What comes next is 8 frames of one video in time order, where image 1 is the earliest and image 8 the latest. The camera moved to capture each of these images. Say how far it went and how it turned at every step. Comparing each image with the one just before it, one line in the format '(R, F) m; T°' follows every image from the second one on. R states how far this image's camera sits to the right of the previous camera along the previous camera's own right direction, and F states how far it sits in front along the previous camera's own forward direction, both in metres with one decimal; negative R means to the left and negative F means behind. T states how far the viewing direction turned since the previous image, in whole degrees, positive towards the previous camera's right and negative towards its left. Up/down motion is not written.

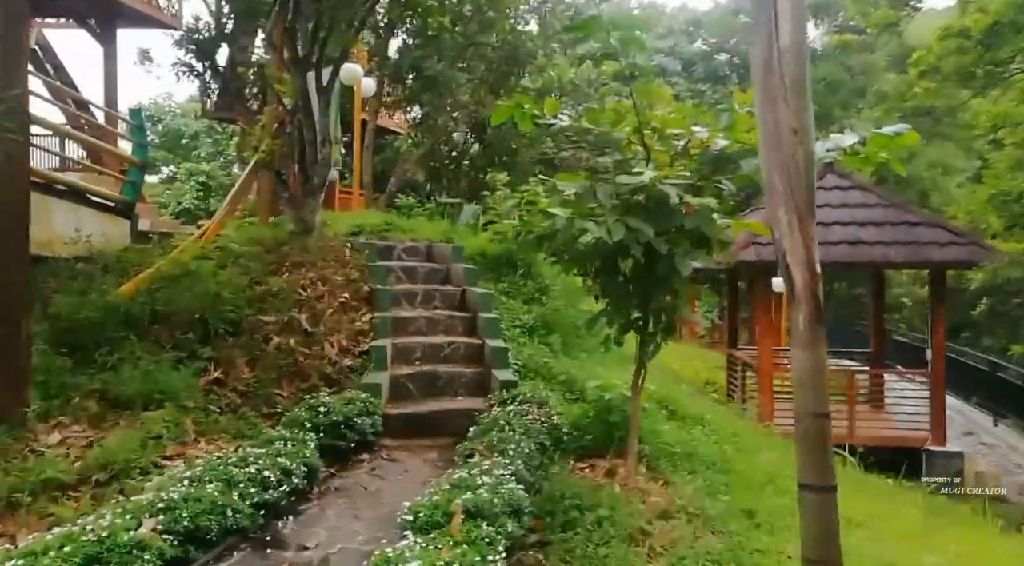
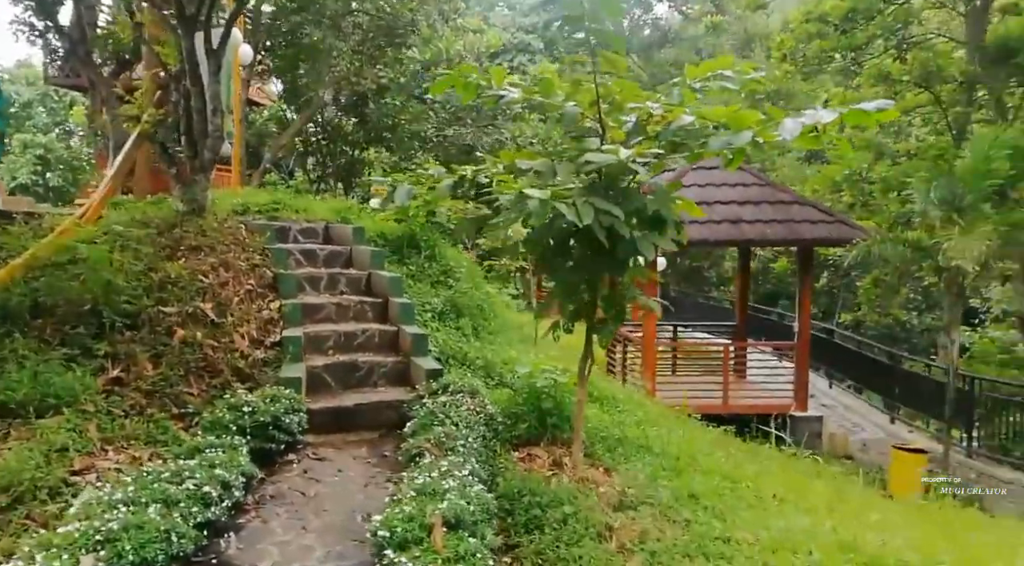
(-0.7, +0.3) m; +11°
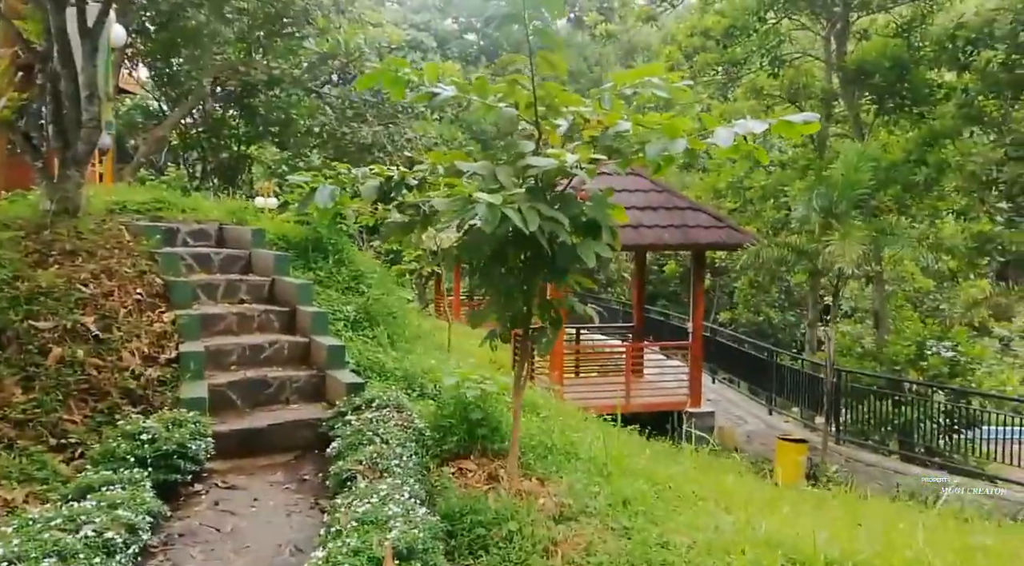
(-0.3, +0.4) m; +8°
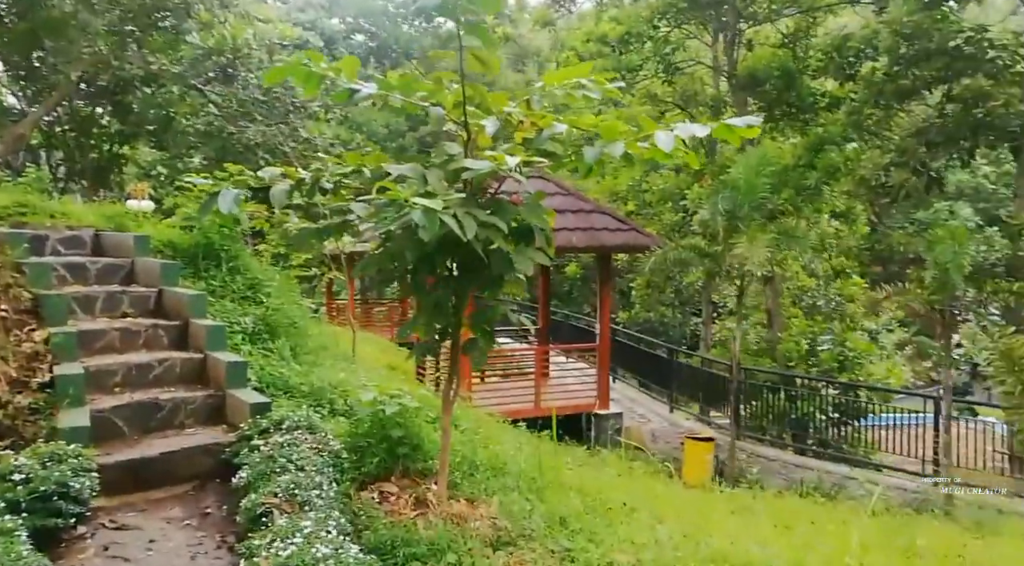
(-0.2, +0.4) m; +7°
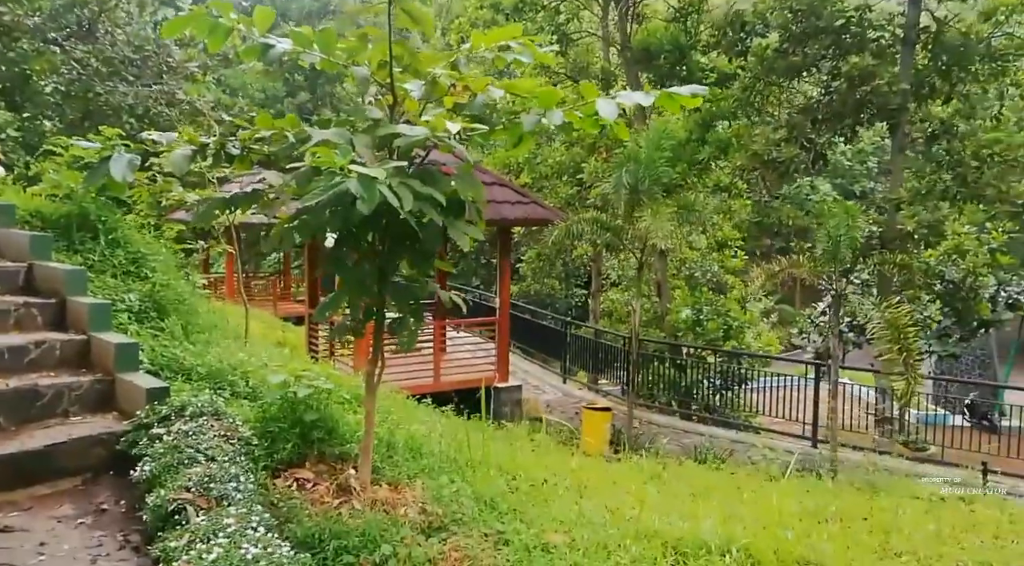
(-0.2, +0.2) m; +8°
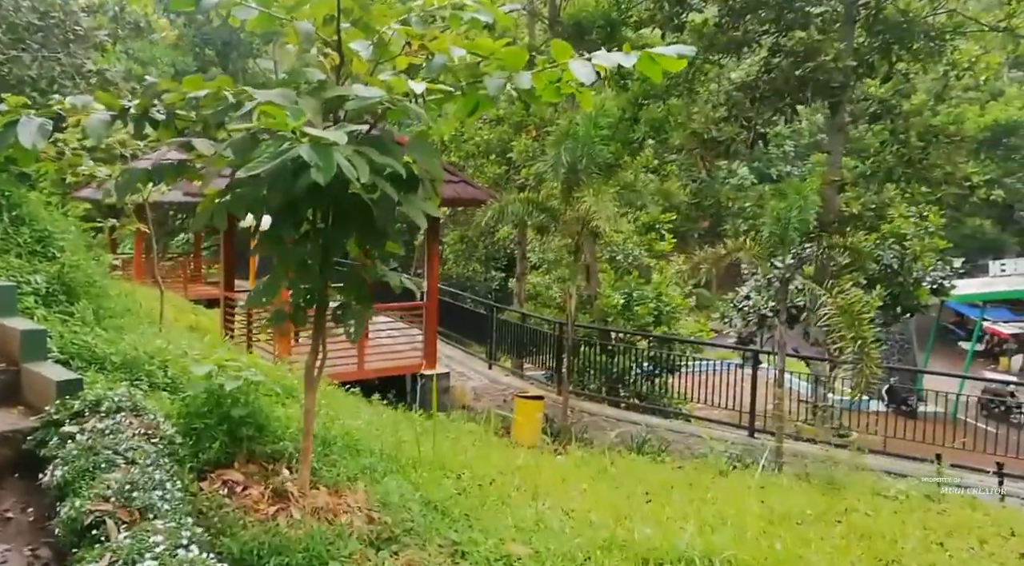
(-0.2, +0.3) m; +5°
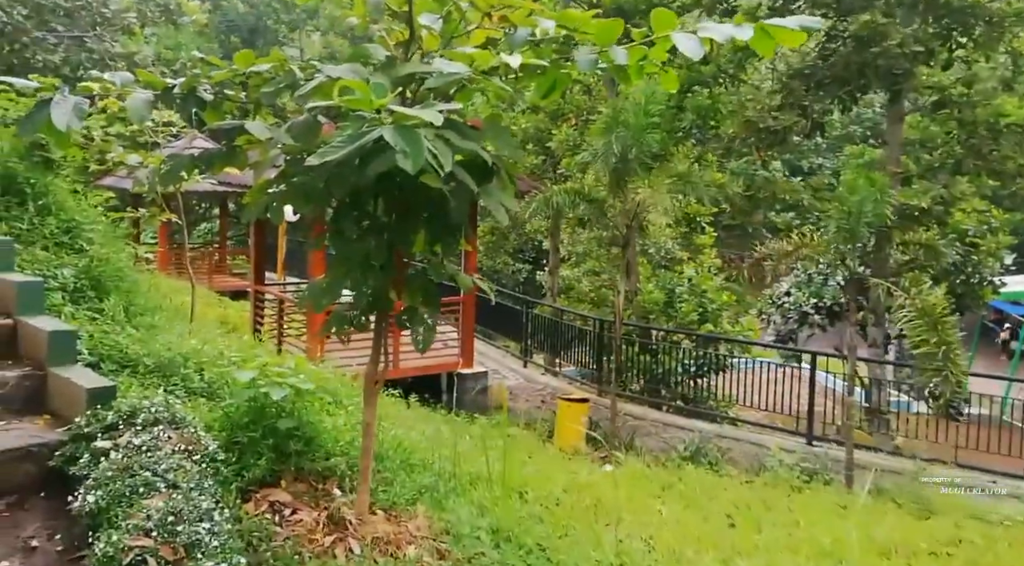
(-0.3, +0.5) m; -1°
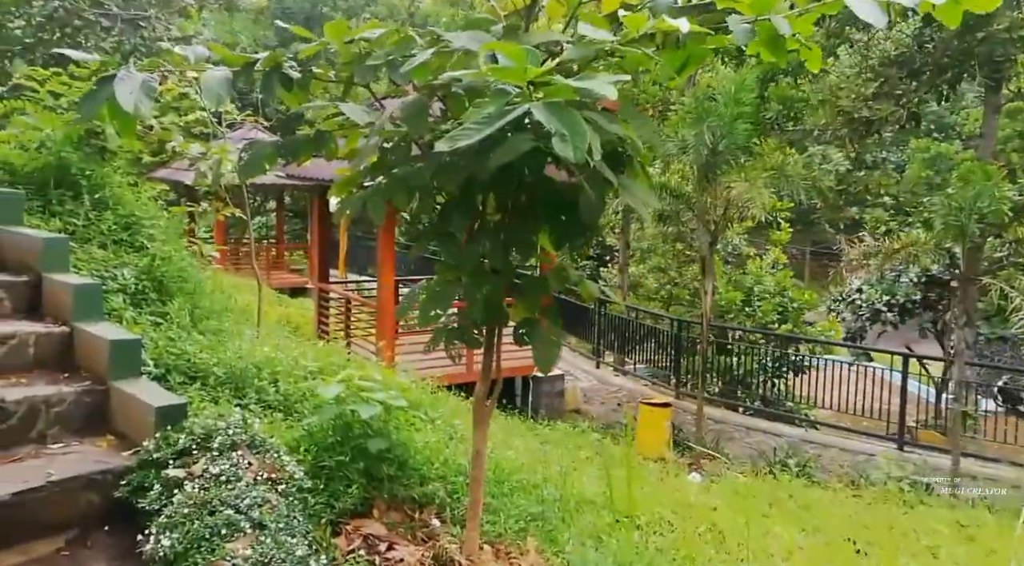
(-0.3, +0.5) m; -3°
